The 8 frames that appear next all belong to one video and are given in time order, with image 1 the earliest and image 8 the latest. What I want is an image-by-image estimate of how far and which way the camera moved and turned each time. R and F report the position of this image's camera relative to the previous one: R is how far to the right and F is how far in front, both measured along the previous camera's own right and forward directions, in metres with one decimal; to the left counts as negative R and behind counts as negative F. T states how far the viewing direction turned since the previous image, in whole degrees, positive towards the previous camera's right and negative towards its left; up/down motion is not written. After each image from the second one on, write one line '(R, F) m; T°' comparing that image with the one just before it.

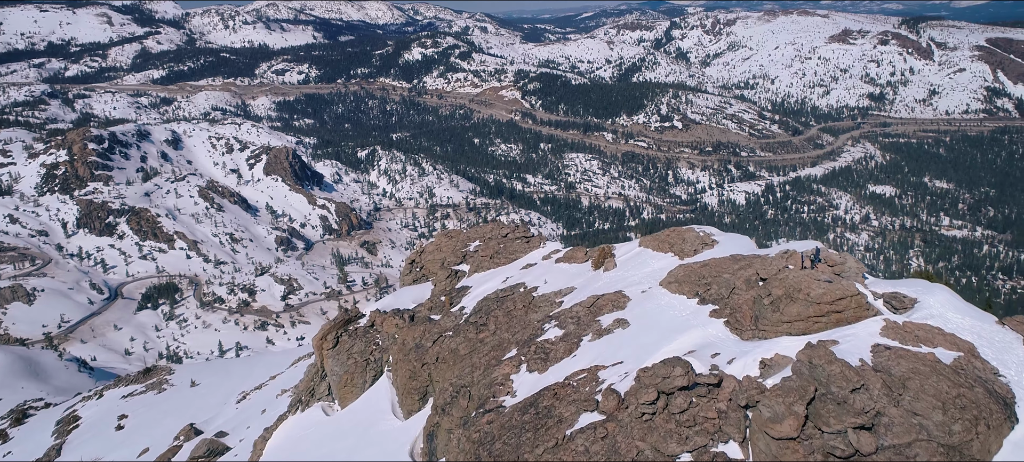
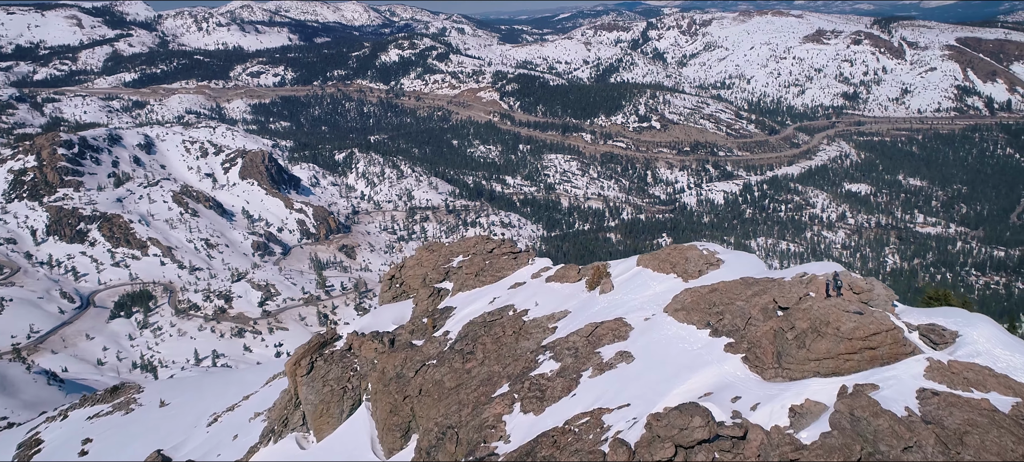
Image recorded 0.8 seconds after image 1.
(-0.1, +0.5) m; +2°
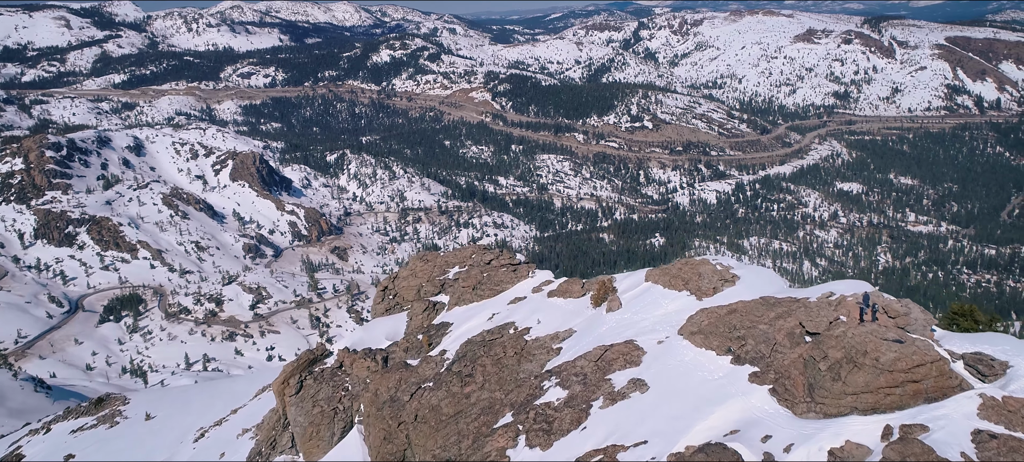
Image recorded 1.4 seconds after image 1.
(-0.1, +0.4) m; +1°
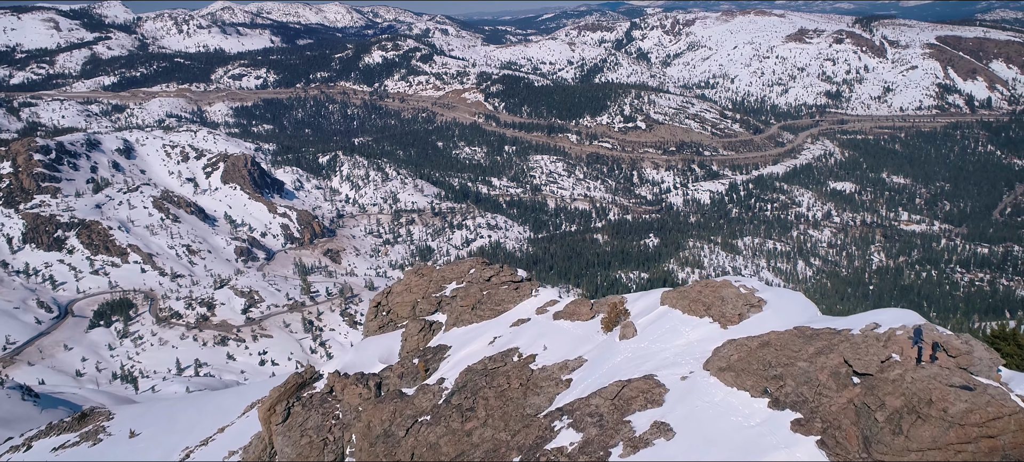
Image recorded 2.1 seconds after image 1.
(-0.1, +0.5) m; +1°
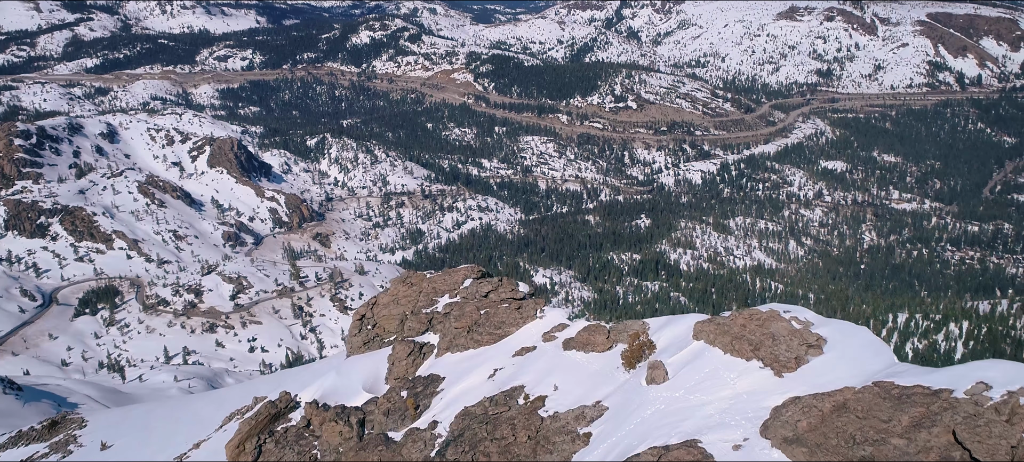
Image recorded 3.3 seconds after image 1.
(-0.1, +1.0) m; +1°
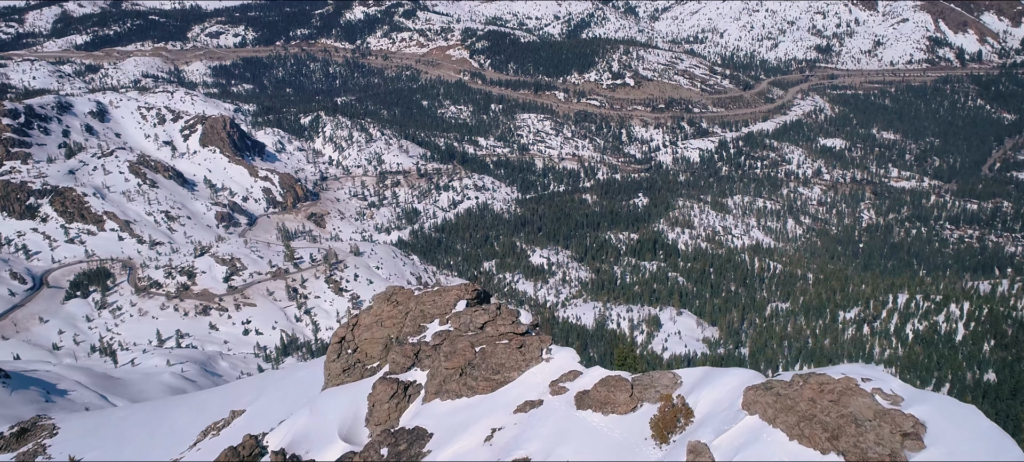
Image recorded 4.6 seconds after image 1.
(0.0, +1.2) m; 0°
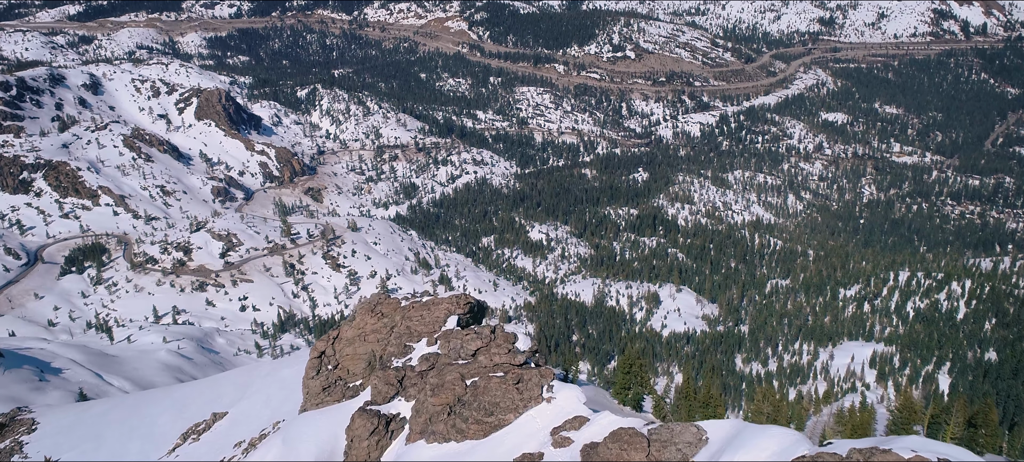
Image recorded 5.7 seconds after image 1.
(0.0, +0.8) m; 0°
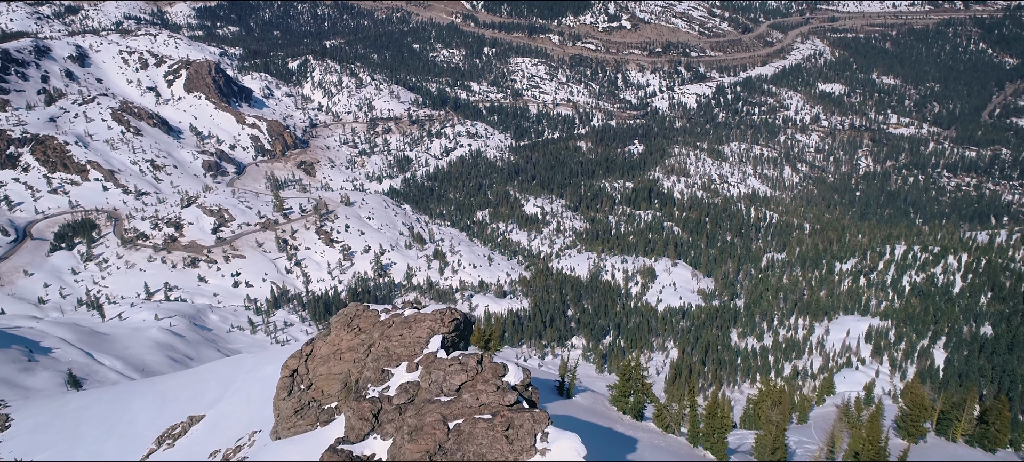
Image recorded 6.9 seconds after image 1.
(+0.1, +0.7) m; 0°
